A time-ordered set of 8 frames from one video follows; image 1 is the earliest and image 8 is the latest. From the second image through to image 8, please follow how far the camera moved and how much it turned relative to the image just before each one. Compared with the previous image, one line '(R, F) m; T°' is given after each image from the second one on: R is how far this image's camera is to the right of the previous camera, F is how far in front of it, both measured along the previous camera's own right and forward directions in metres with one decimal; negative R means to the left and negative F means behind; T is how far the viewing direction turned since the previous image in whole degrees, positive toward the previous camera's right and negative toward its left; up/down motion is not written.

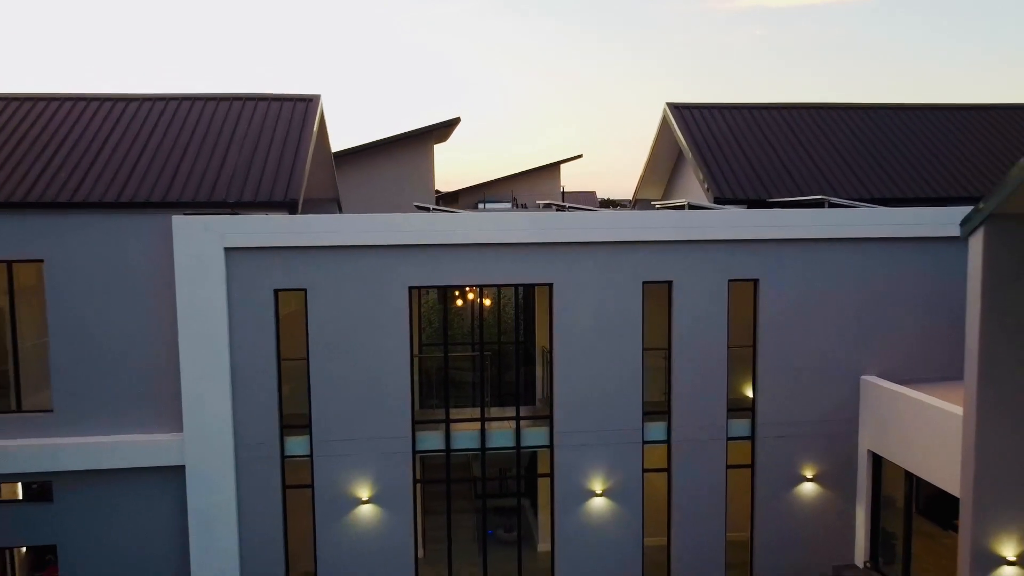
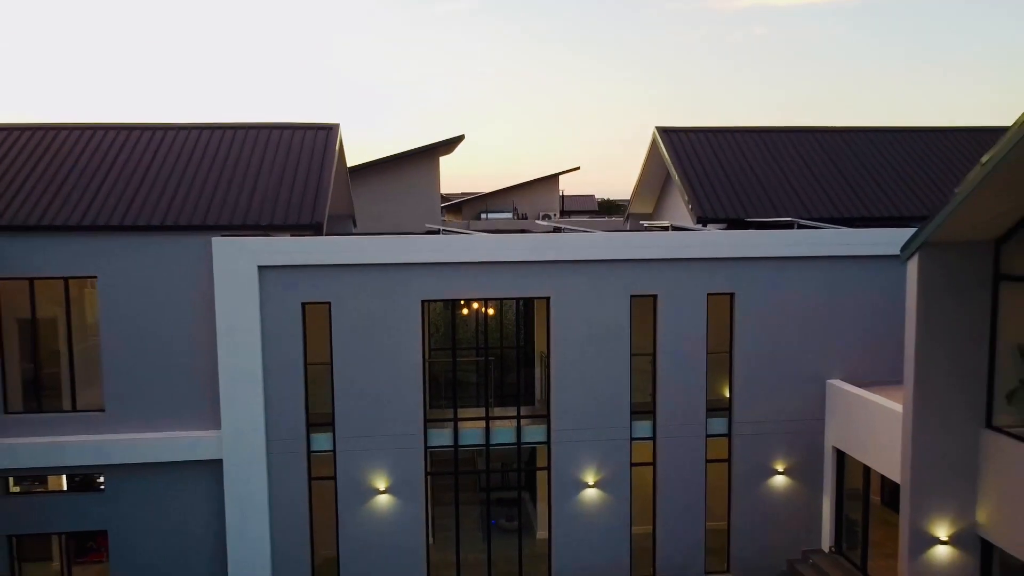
(0.0, -1.2) m; 0°
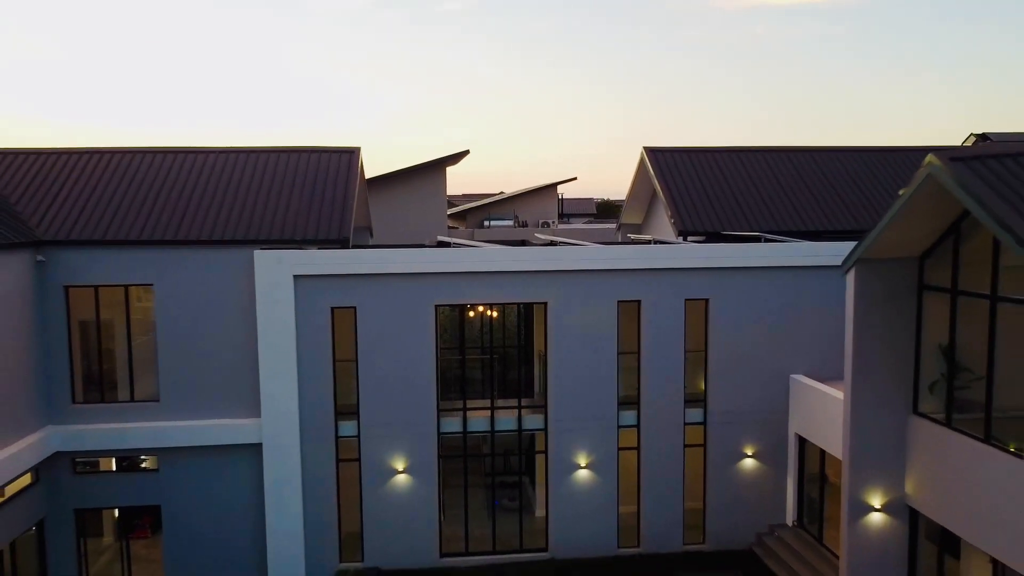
(0.0, -1.6) m; 0°
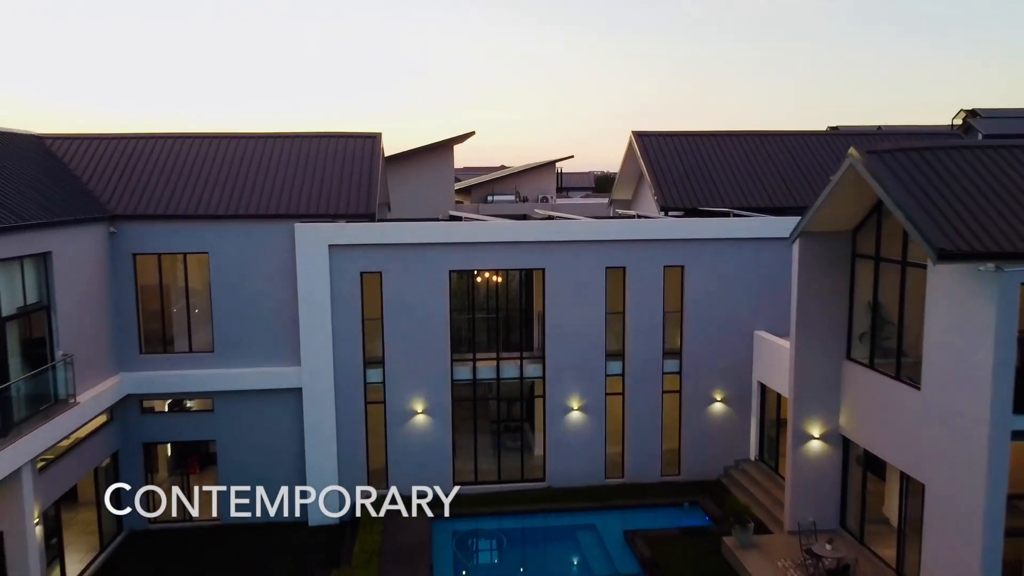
(-0.1, -2.1) m; 0°
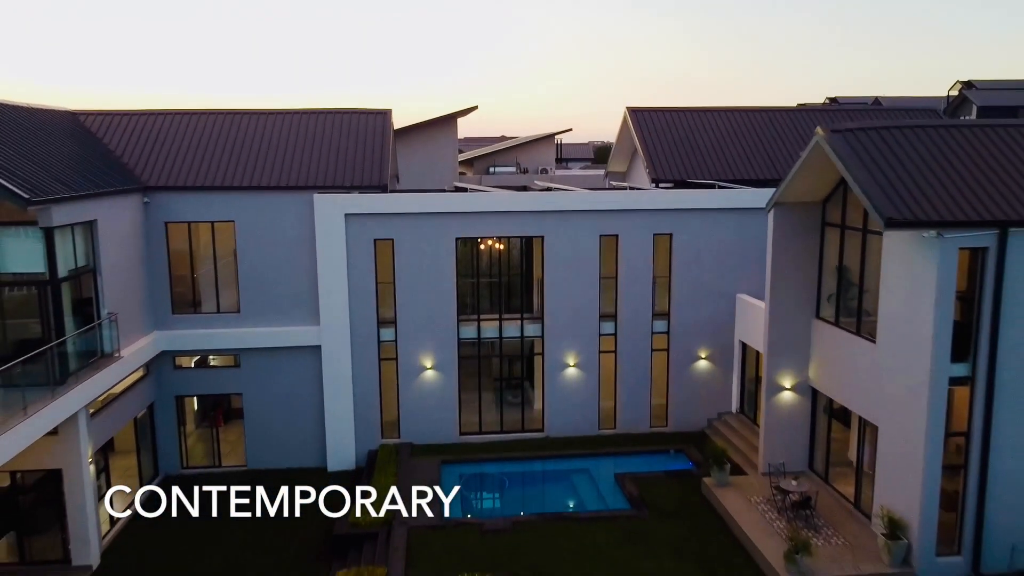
(0.0, -1.3) m; 0°
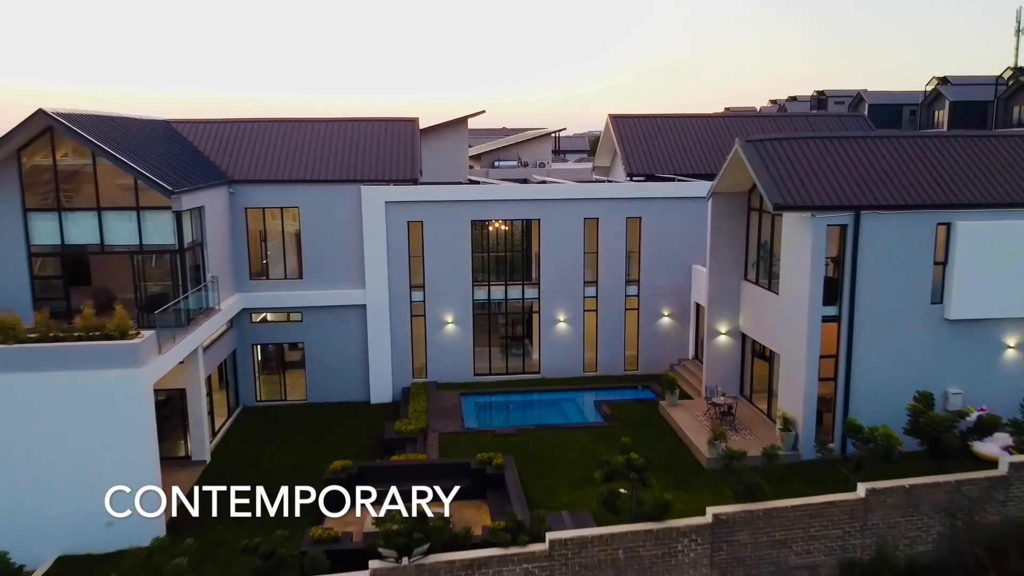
(-0.1, -4.4) m; 0°
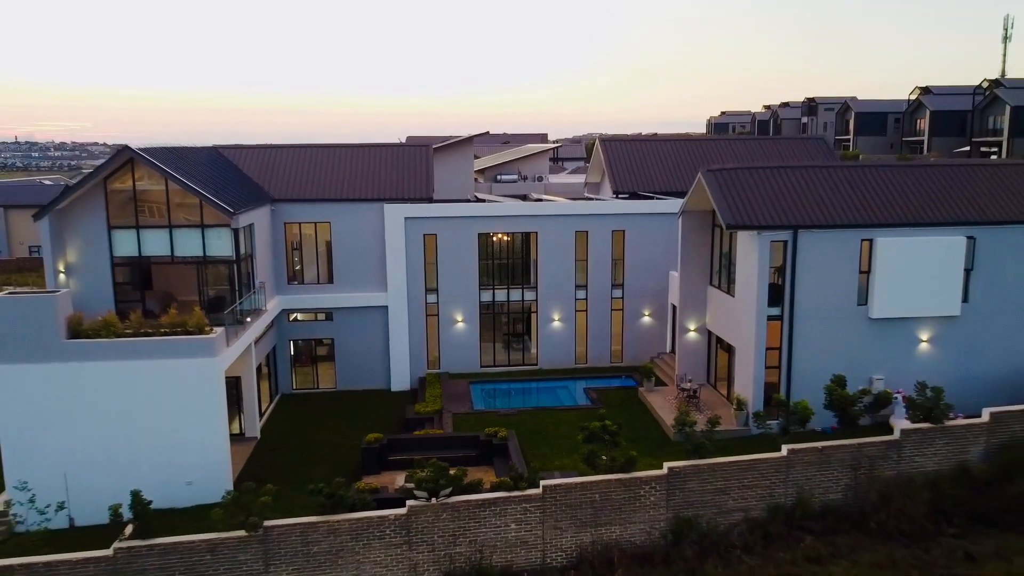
(0.0, -3.3) m; 0°
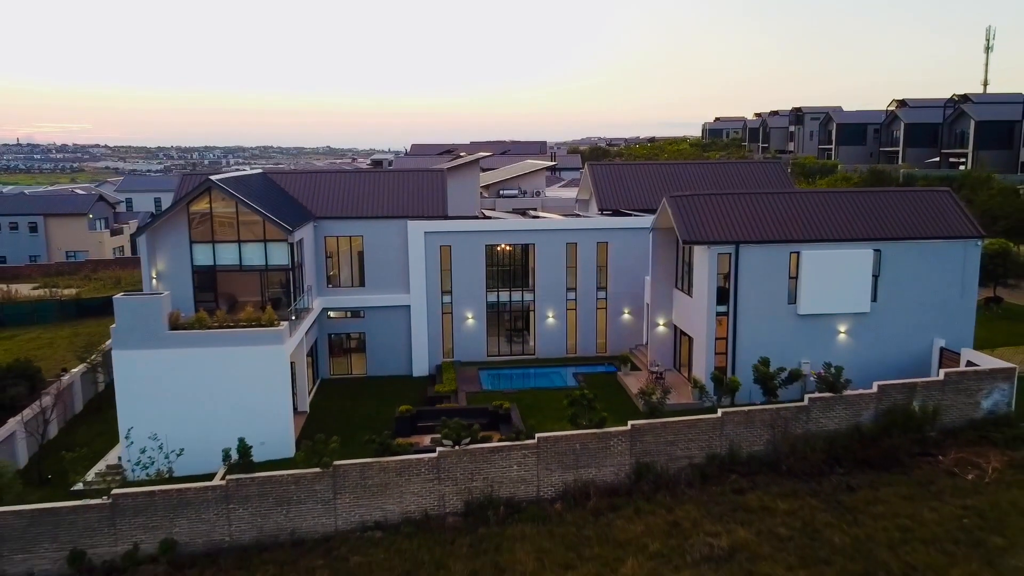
(-0.1, -4.7) m; 0°
